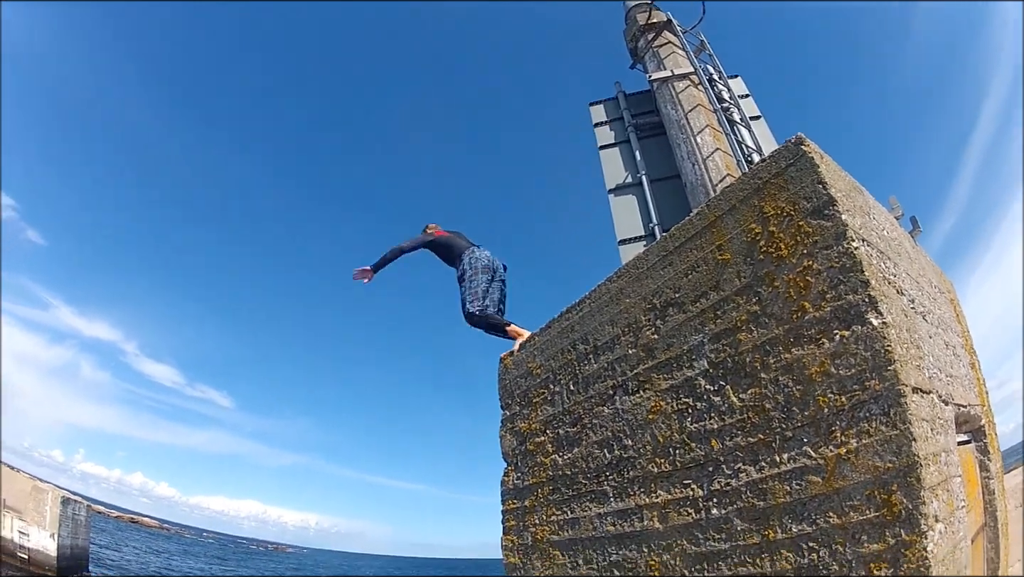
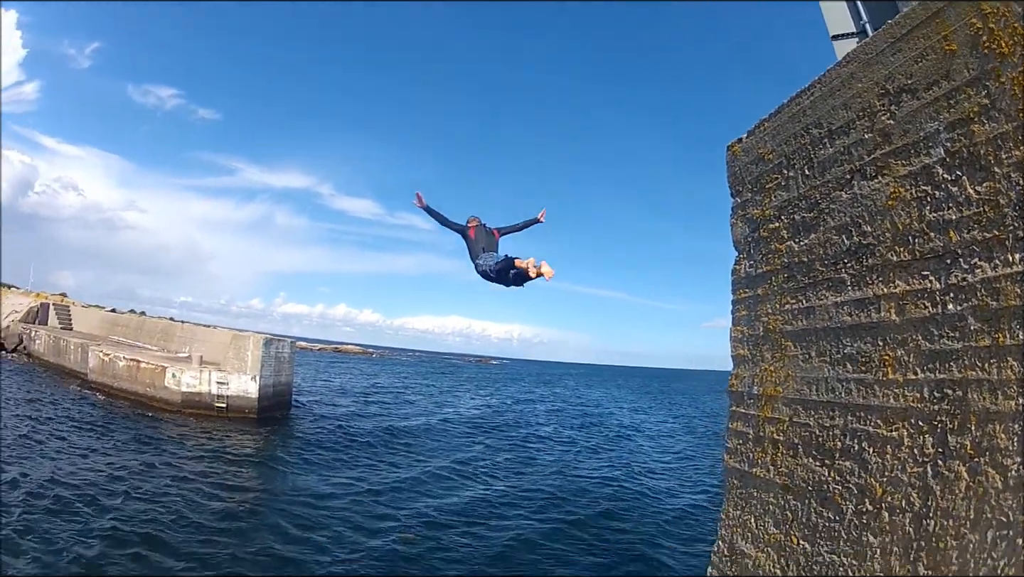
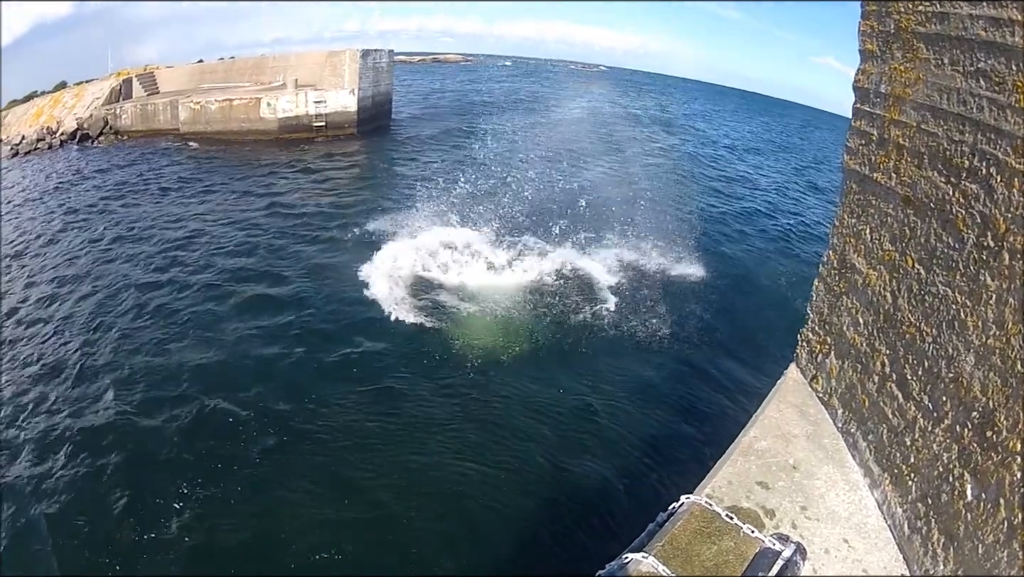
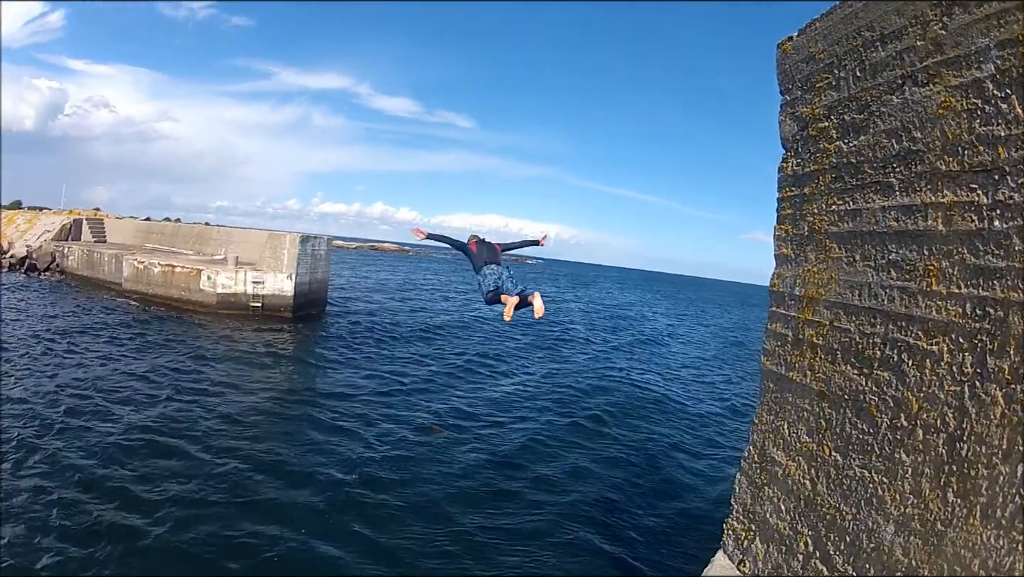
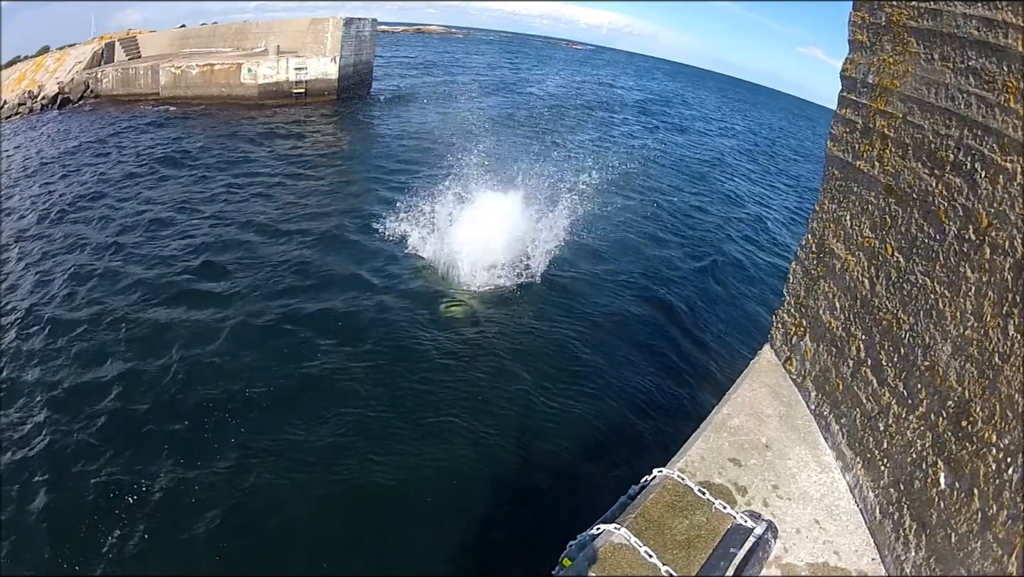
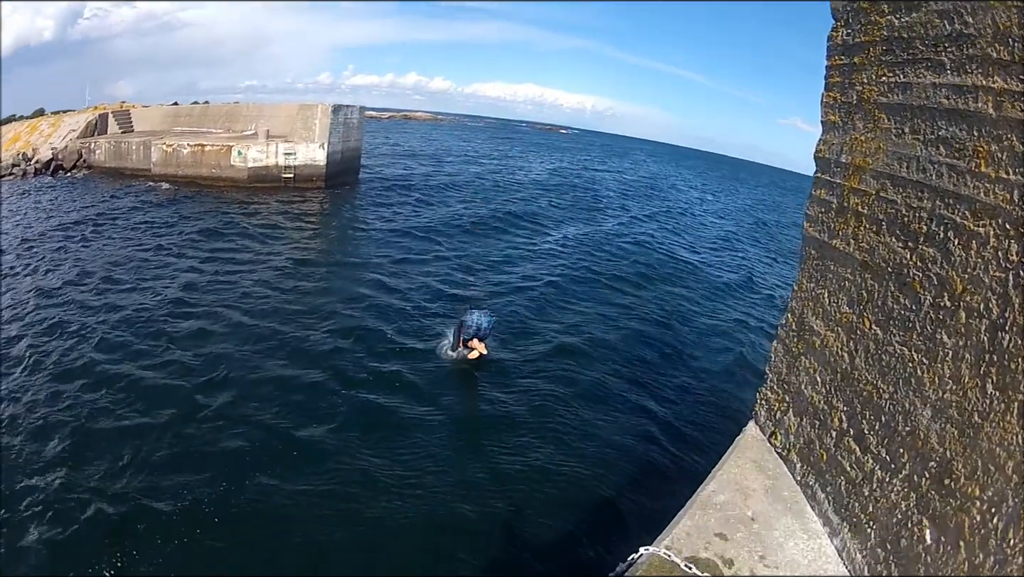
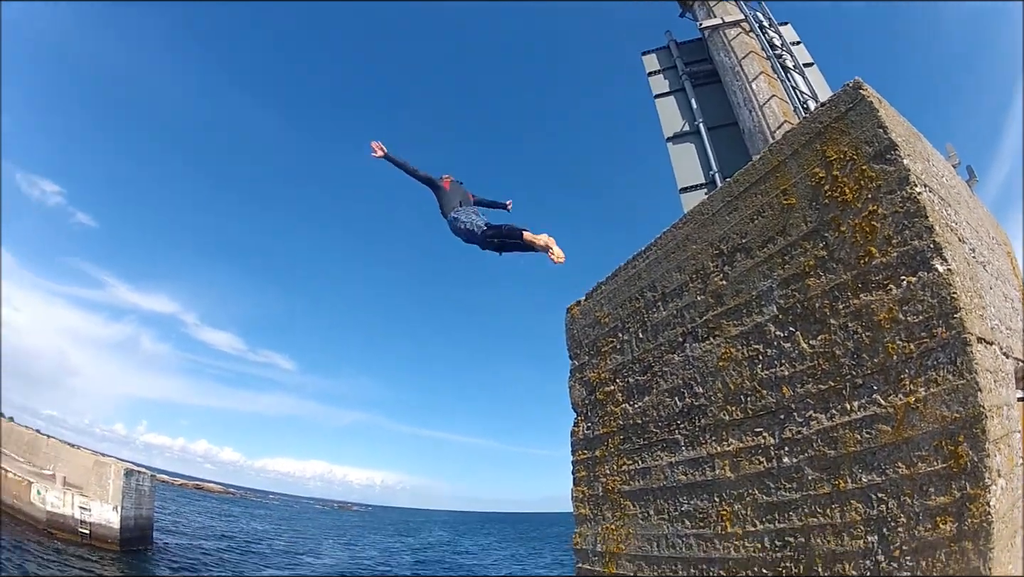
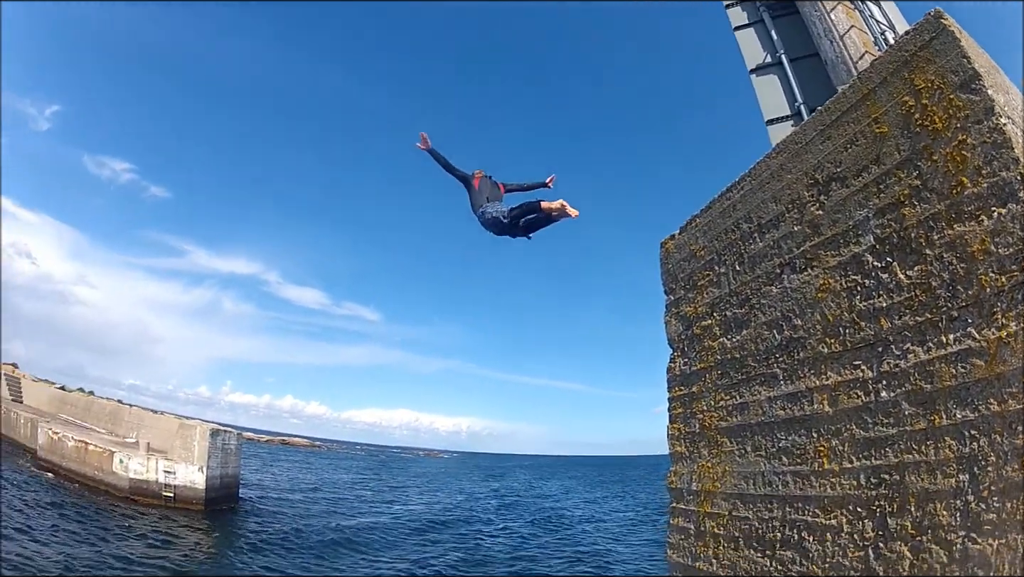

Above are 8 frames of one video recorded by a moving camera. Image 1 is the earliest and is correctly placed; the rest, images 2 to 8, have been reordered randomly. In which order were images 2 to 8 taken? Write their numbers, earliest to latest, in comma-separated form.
7, 8, 2, 4, 6, 5, 3
